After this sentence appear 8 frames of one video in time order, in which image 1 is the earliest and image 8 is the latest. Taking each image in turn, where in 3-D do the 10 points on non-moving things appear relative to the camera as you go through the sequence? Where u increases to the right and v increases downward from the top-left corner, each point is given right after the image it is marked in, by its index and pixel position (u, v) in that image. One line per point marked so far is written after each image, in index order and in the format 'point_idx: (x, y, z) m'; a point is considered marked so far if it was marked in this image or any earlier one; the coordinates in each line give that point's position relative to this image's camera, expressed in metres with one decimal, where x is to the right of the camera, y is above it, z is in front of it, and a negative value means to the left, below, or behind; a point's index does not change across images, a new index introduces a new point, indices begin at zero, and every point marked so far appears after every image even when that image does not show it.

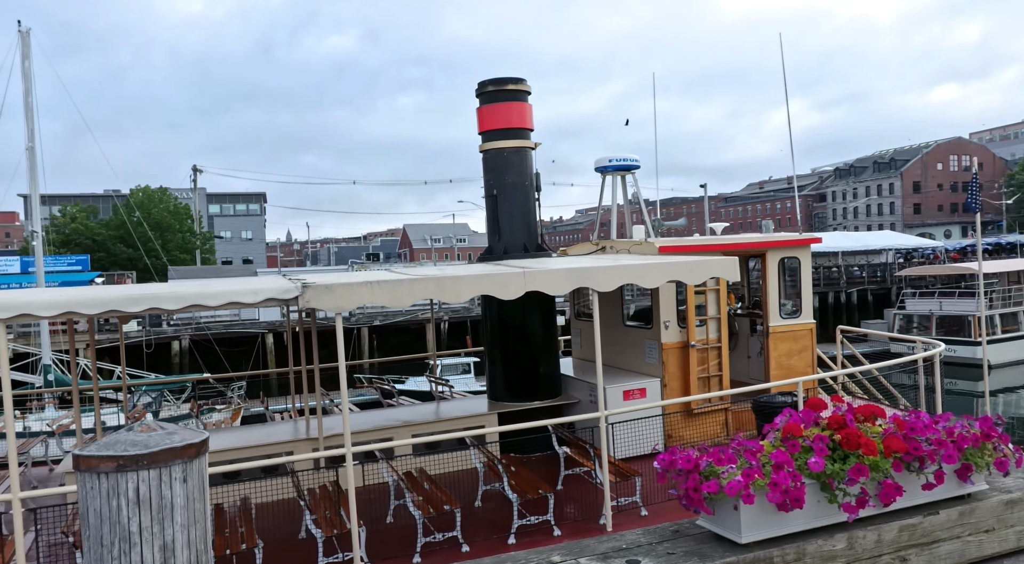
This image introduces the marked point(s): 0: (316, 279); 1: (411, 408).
0: (-1.2, 0.0, +4.6) m
1: (-1.0, -1.3, +8.2) m
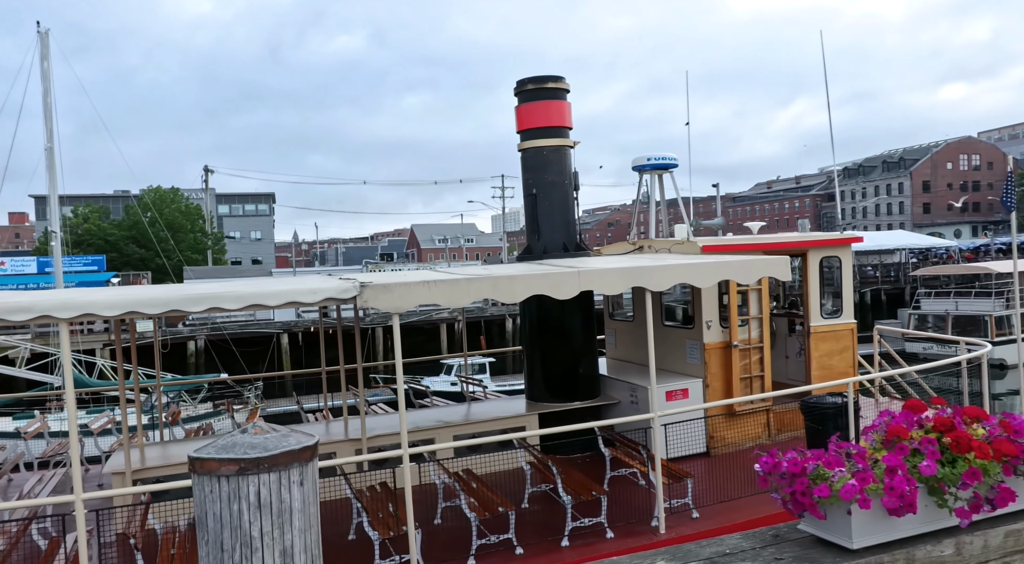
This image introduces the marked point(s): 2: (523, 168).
0: (-0.8, 0.0, +4.5) m
1: (-0.6, -1.3, +8.1) m
2: (+0.1, +1.1, +7.5) m
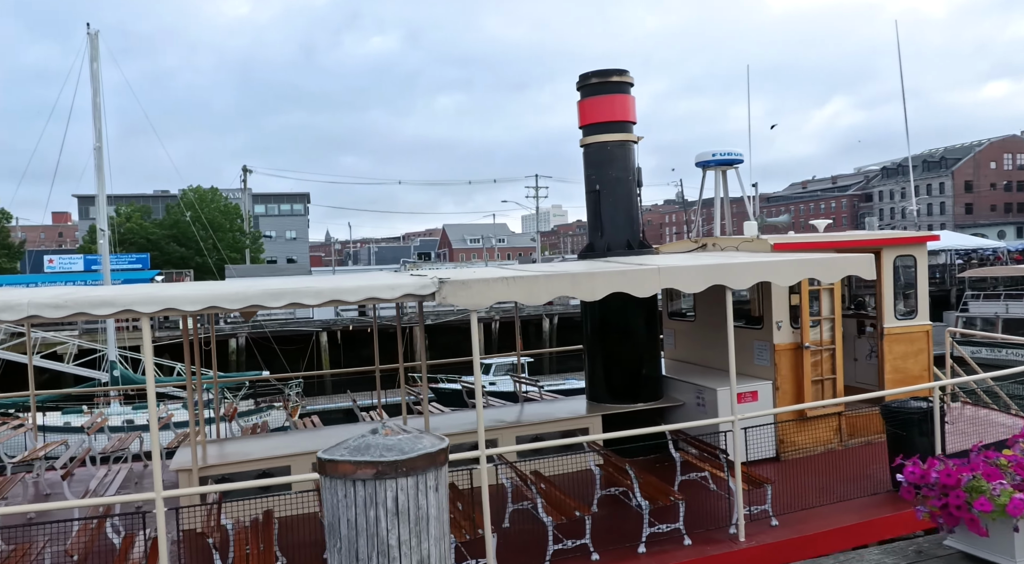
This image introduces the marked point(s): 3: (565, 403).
0: (-0.3, 0.0, +4.4) m
1: (0.0, -1.3, +8.0) m
2: (+0.7, +1.1, +7.3) m
3: (+0.5, -1.2, +7.8) m
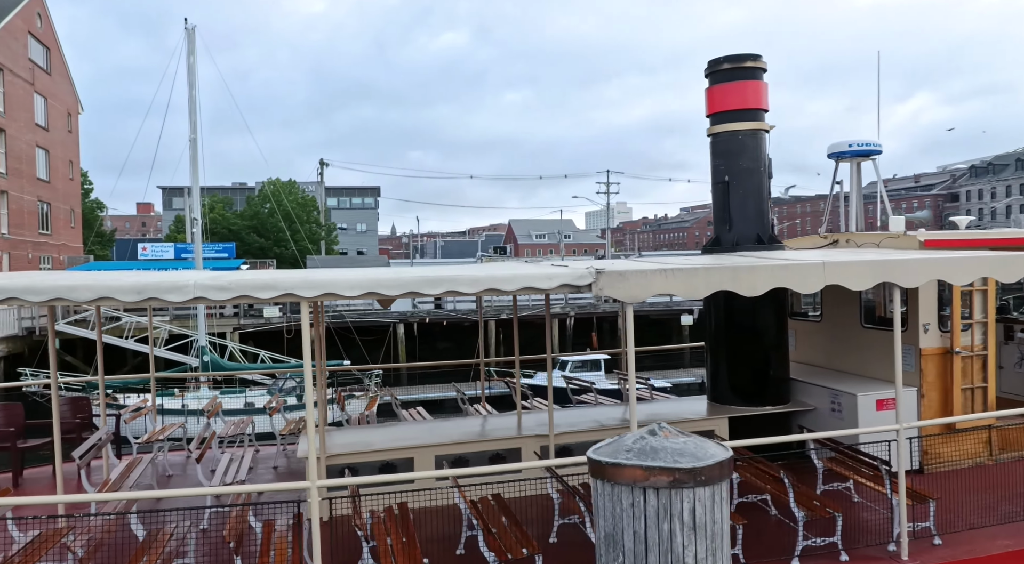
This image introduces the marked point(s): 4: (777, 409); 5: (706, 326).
0: (+0.5, +0.1, +4.2) m
1: (+1.1, -1.2, +7.7) m
2: (+1.8, +1.2, +7.0) m
3: (+1.7, -1.2, +7.5) m
4: (+2.3, -1.1, +6.8) m
5: (+1.8, -0.4, +7.1) m
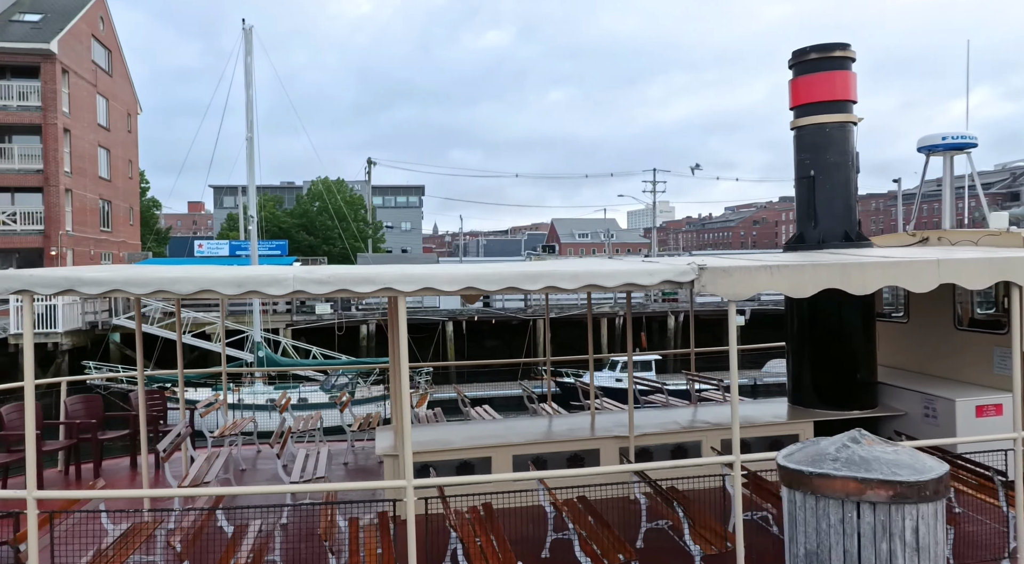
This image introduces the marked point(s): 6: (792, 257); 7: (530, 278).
0: (+1.0, +0.1, +4.0) m
1: (+1.8, -1.2, +7.5) m
2: (+2.5, +1.2, +6.7) m
3: (+2.3, -1.2, +7.3) m
4: (+3.0, -1.1, +6.5) m
5: (+2.5, -0.4, +6.9) m
6: (+1.8, +0.2, +5.0) m
7: (+0.1, 0.0, +3.7) m
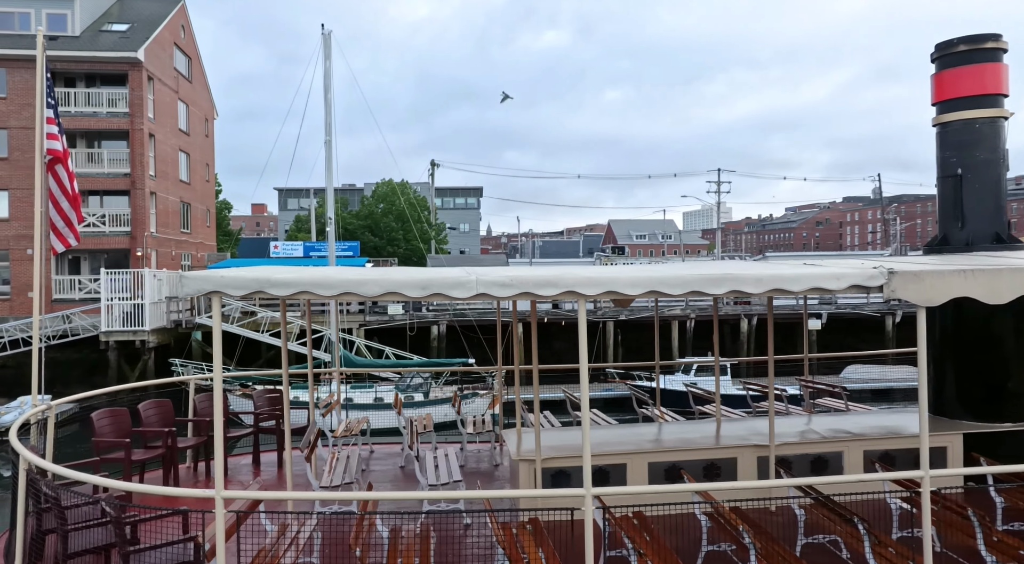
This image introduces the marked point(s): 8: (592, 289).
0: (+1.9, +0.1, +3.8) m
1: (+2.9, -1.3, +7.2) m
2: (+3.6, +1.1, +6.4) m
3: (+3.4, -1.2, +6.9) m
4: (+4.0, -1.1, +6.1) m
5: (+3.5, -0.4, +6.6) m
6: (+2.8, +0.1, +4.7) m
7: (+0.9, 0.0, +3.6) m
8: (+0.4, 0.0, +3.5) m
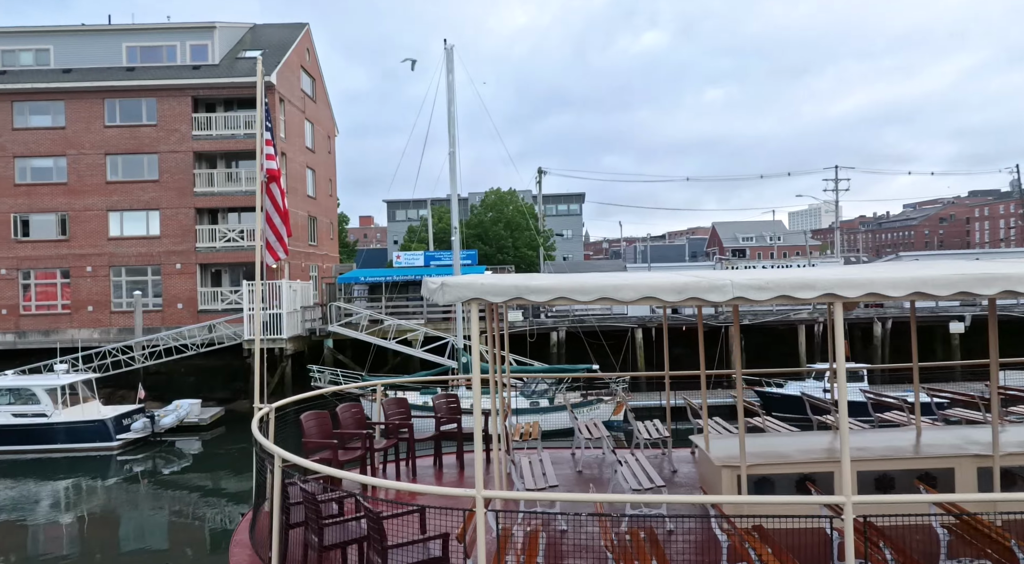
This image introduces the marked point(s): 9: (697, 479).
0: (+3.1, +0.1, +3.5) m
1: (+4.6, -1.3, +6.8) m
2: (+5.1, +1.2, +5.9) m
3: (+5.1, -1.2, +6.4) m
4: (+5.5, -1.1, +5.5) m
5: (+5.1, -0.4, +6.0) m
6: (+4.0, +0.2, +4.3) m
7: (+2.1, 0.0, +3.4) m
8: (+1.5, 0.0, +3.4) m
9: (+1.7, -1.8, +7.1) m
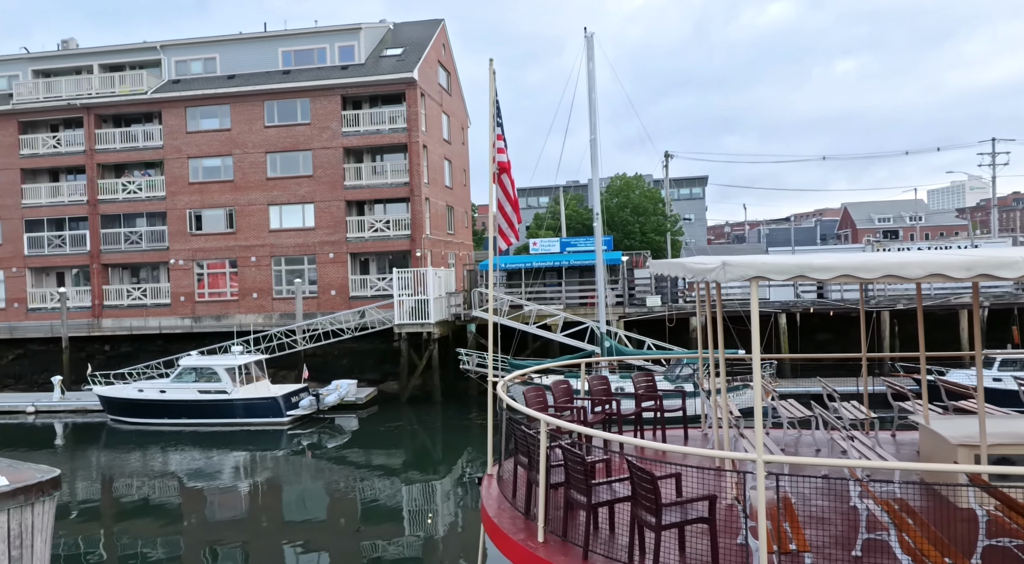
0: (+4.5, +0.2, +3.3) m
1: (+6.4, -1.1, +6.3) m
2: (+6.8, +1.3, +5.3) m
3: (+6.9, -1.0, +5.9) m
4: (+7.2, -0.9, +4.9) m
5: (+6.8, -0.2, +5.5) m
6: (+5.5, +0.3, +3.9) m
7: (+3.5, +0.1, +3.4) m
8: (+2.9, +0.1, +3.5) m
9: (+3.6, -1.6, +7.0) m
